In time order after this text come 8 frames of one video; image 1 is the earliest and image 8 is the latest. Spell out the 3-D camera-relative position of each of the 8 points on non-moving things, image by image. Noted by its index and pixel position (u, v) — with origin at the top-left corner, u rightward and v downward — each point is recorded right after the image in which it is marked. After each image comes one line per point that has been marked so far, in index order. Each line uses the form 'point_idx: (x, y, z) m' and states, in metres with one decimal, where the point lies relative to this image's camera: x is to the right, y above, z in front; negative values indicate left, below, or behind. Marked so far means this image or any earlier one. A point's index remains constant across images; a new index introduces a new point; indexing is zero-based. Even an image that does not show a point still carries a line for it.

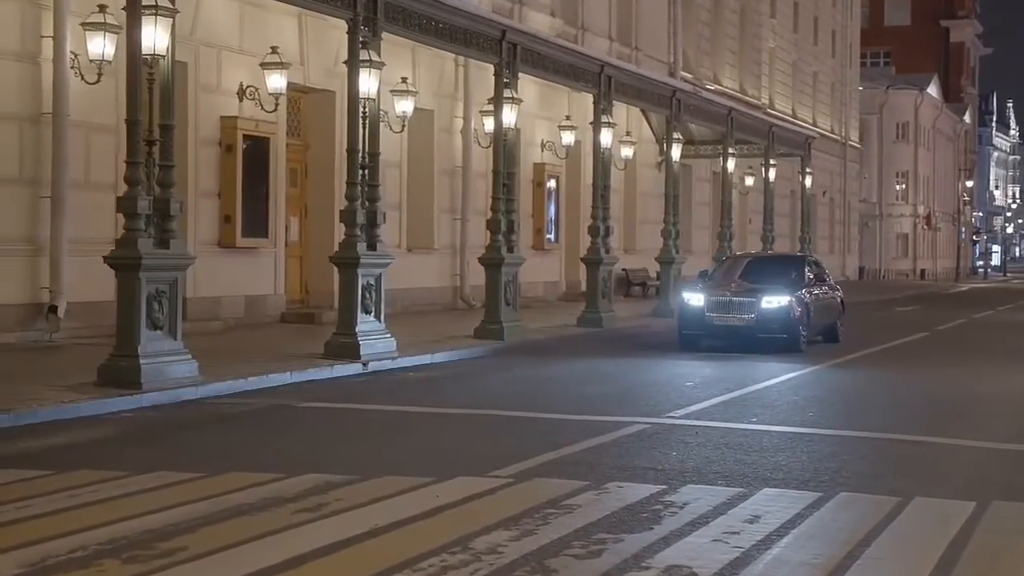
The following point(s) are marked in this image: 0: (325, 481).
0: (-1.3, -1.3, +9.4) m
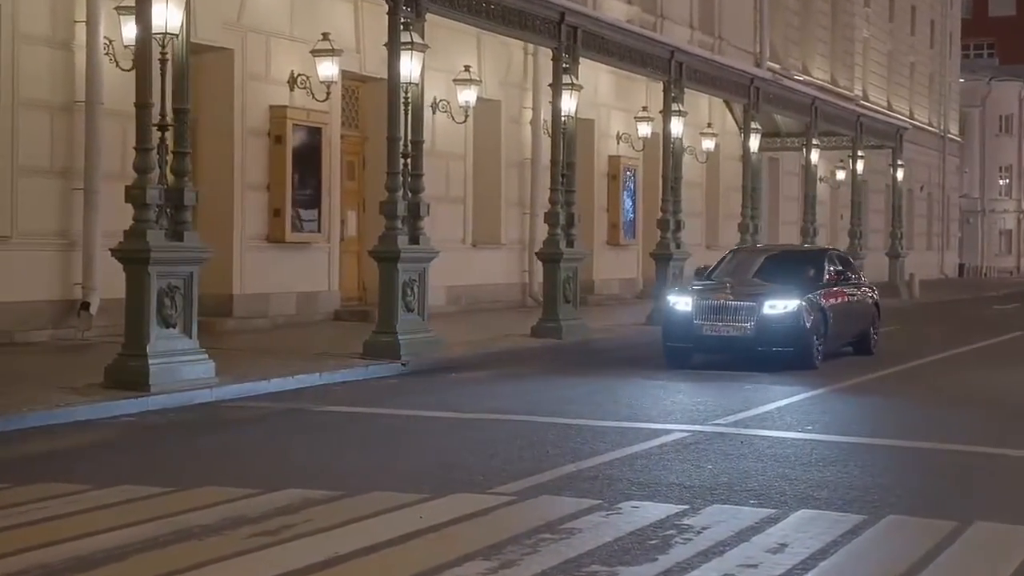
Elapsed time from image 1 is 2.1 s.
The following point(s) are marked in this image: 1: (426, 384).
0: (-1.3, -1.2, +8.4) m
1: (-1.0, -1.1, +14.9) m
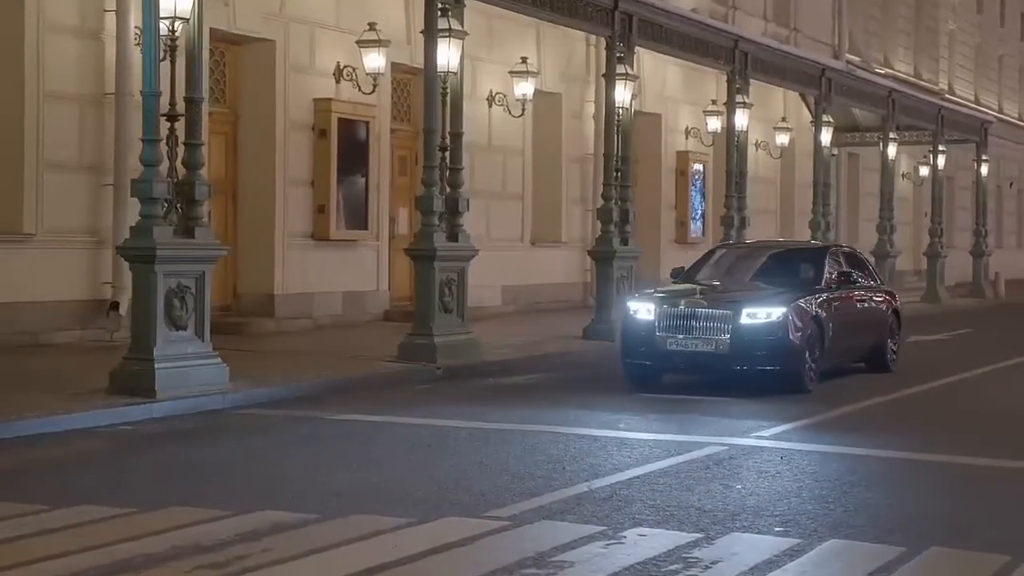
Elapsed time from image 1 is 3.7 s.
0: (-1.3, -1.2, +7.6) m
1: (-0.6, -1.1, +14.0) m
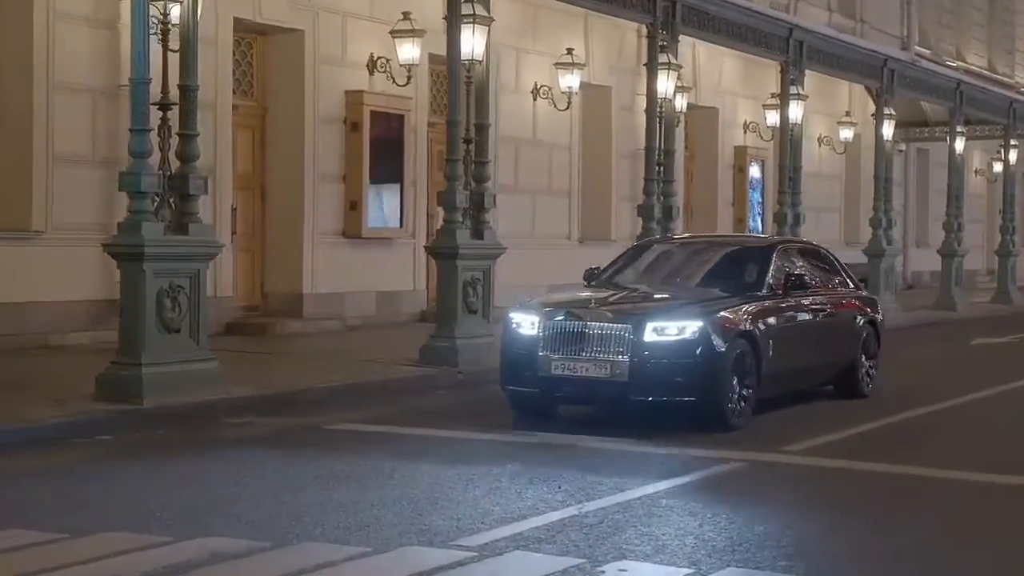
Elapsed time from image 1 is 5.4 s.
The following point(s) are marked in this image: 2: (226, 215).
0: (-1.4, -1.3, +6.8) m
1: (-0.4, -1.1, +13.2) m
2: (-3.7, +1.0, +18.6) m
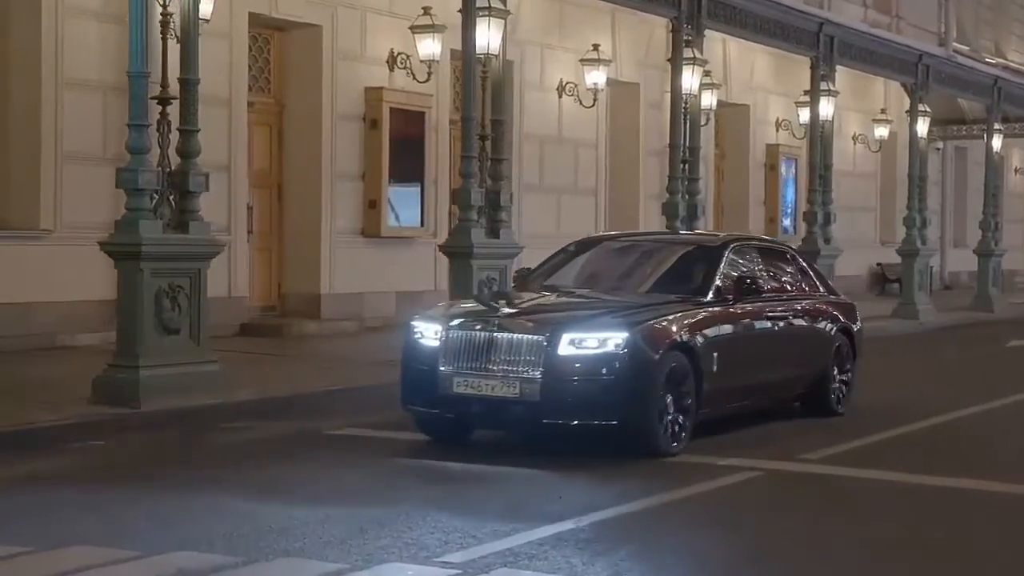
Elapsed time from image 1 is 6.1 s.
0: (-1.5, -1.3, +6.5) m
1: (-0.3, -1.1, +12.8) m
2: (-3.5, +1.0, +18.3) m
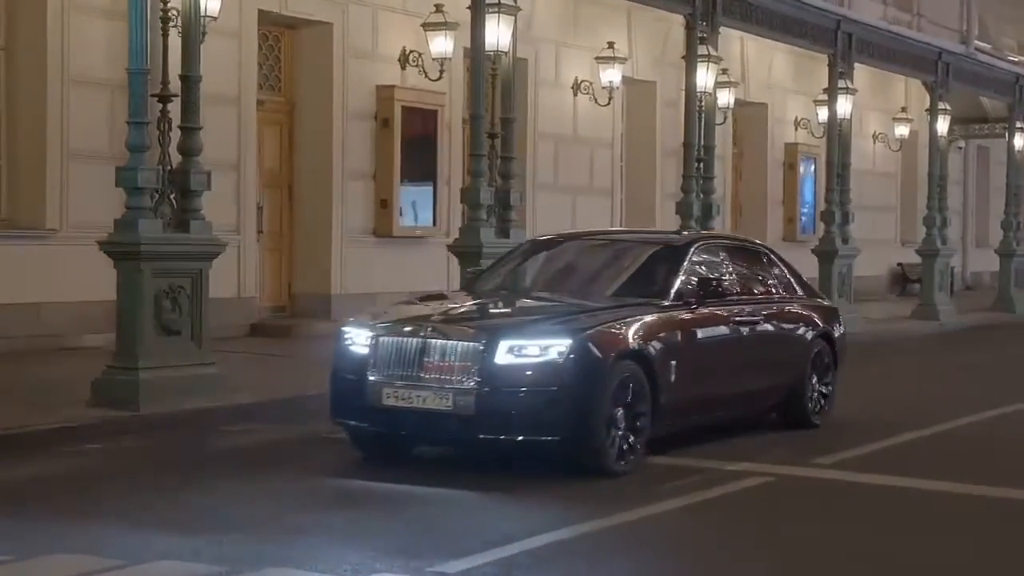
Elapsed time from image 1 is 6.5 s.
0: (-1.5, -1.3, +6.3) m
1: (-0.3, -1.1, +12.6) m
2: (-3.3, +1.0, +18.1) m
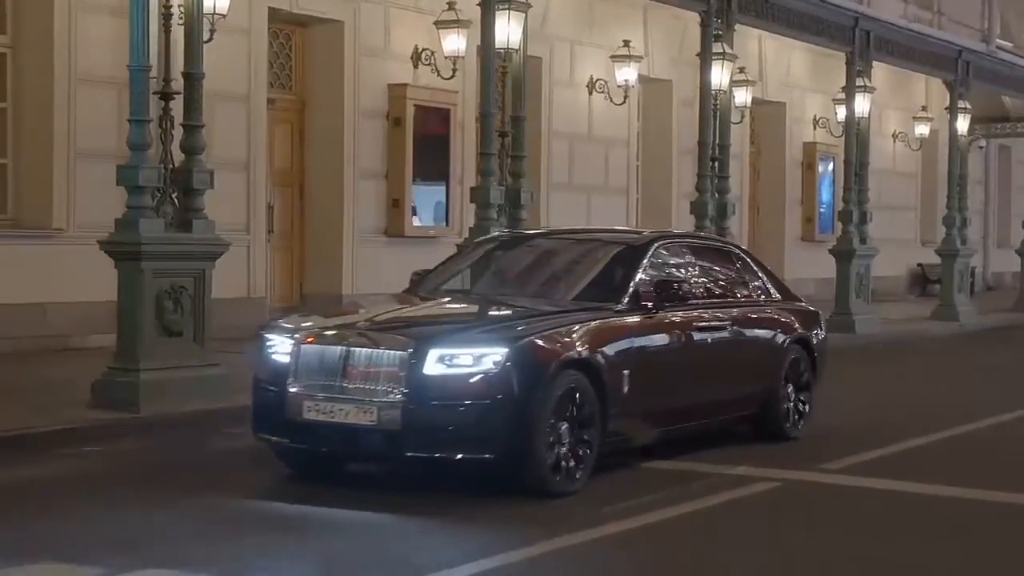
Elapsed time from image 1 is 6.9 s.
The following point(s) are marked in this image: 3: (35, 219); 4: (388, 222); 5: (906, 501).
0: (-1.5, -1.3, +6.1) m
1: (-0.2, -1.1, +12.4) m
2: (-3.2, +1.0, +18.0) m
3: (-5.1, +0.7, +15.2) m
4: (-1.7, +0.9, +19.9) m
5: (+2.4, -1.2, +8.6) m
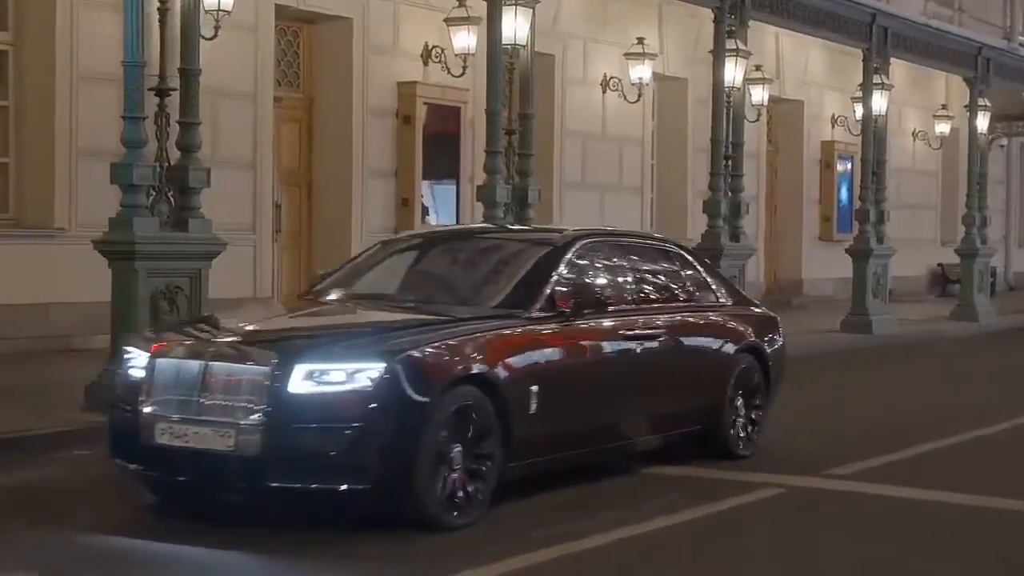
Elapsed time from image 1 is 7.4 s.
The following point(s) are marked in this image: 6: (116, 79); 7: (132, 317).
0: (-1.6, -1.3, +5.9) m
1: (-0.2, -1.1, +12.2) m
2: (-3.1, +1.0, +17.8) m
3: (-5.0, +0.7, +15.0) m
4: (-1.6, +0.9, +19.7) m
5: (+2.4, -1.2, +8.3) m
6: (-4.3, +2.3, +15.5) m
7: (-2.8, -0.2, +10.6) m
